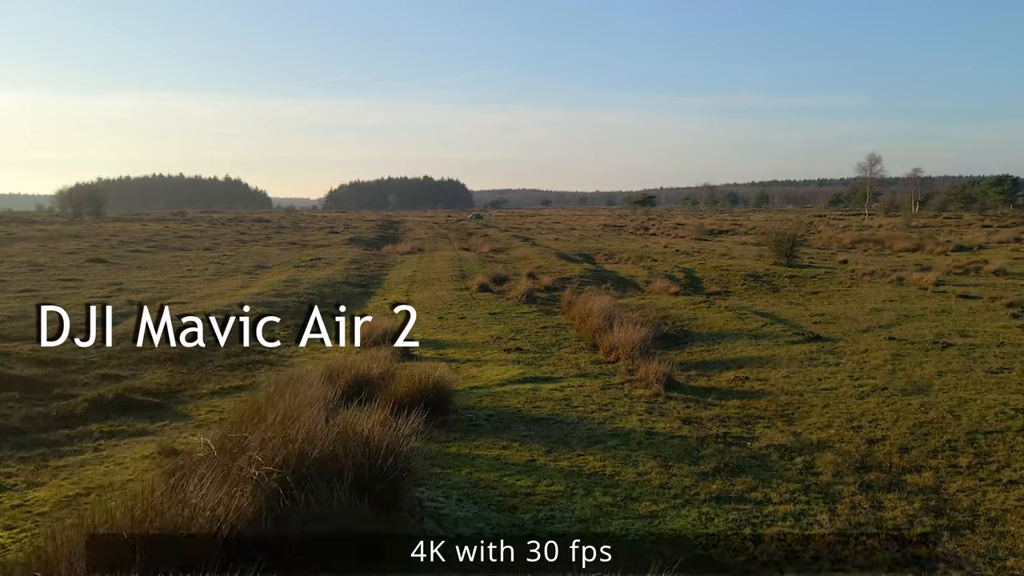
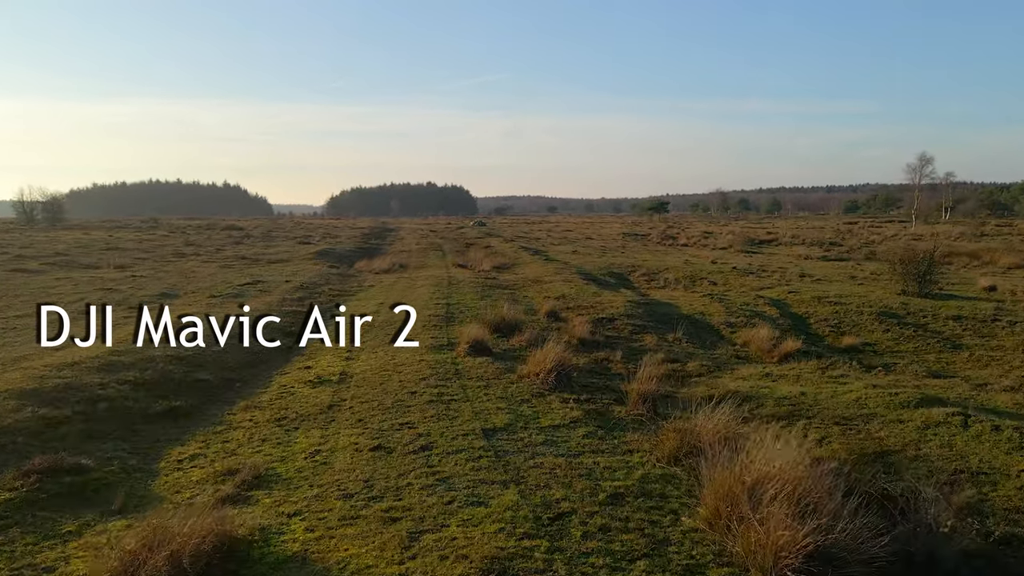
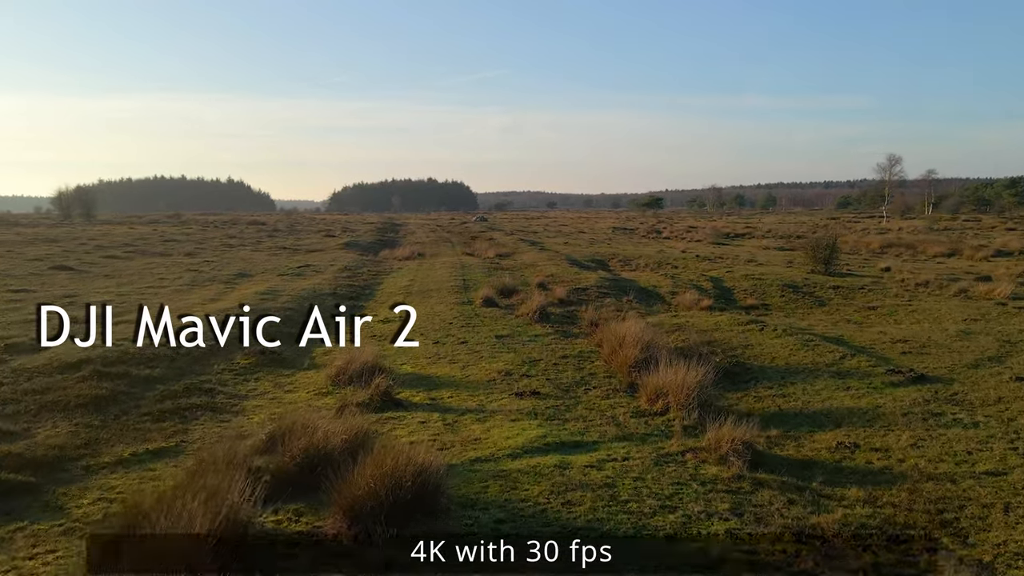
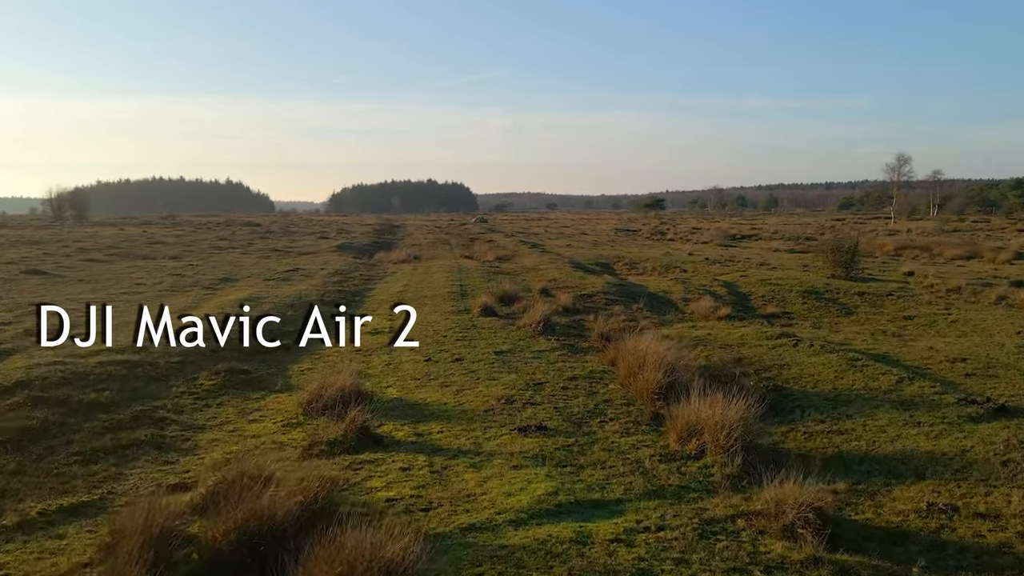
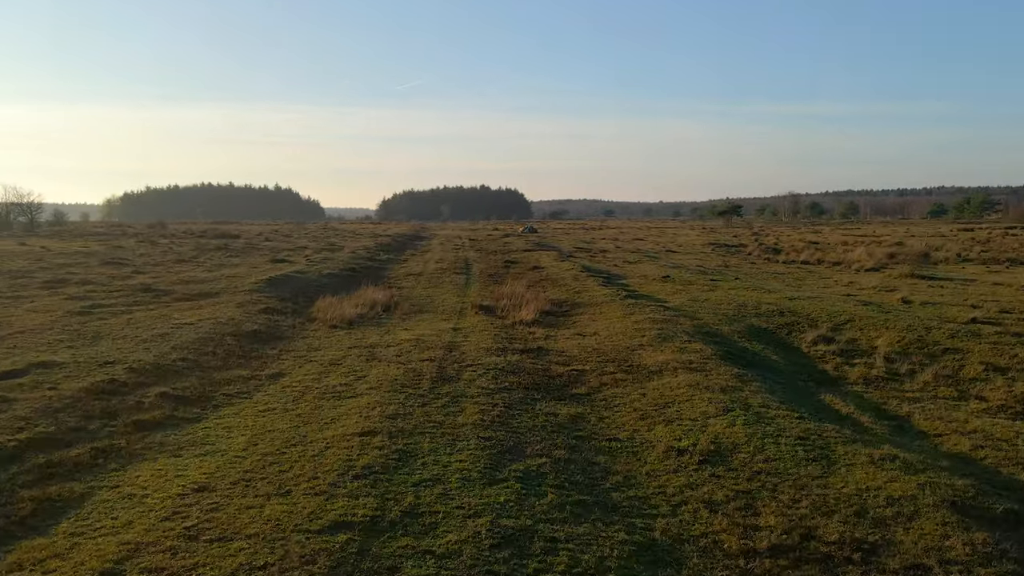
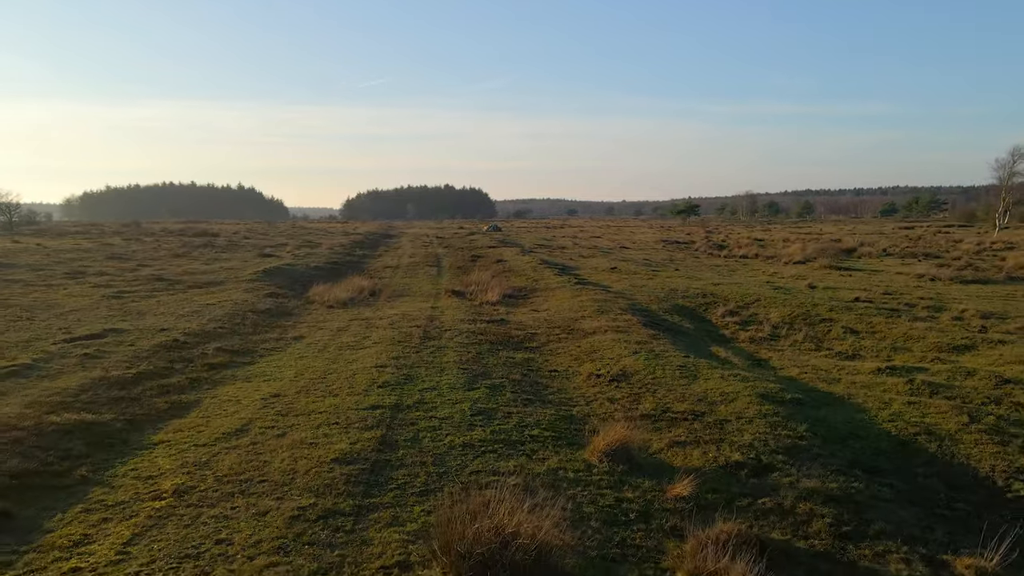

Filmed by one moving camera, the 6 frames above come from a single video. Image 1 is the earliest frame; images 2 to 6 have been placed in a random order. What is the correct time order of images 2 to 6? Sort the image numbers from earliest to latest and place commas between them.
3, 4, 2, 6, 5
